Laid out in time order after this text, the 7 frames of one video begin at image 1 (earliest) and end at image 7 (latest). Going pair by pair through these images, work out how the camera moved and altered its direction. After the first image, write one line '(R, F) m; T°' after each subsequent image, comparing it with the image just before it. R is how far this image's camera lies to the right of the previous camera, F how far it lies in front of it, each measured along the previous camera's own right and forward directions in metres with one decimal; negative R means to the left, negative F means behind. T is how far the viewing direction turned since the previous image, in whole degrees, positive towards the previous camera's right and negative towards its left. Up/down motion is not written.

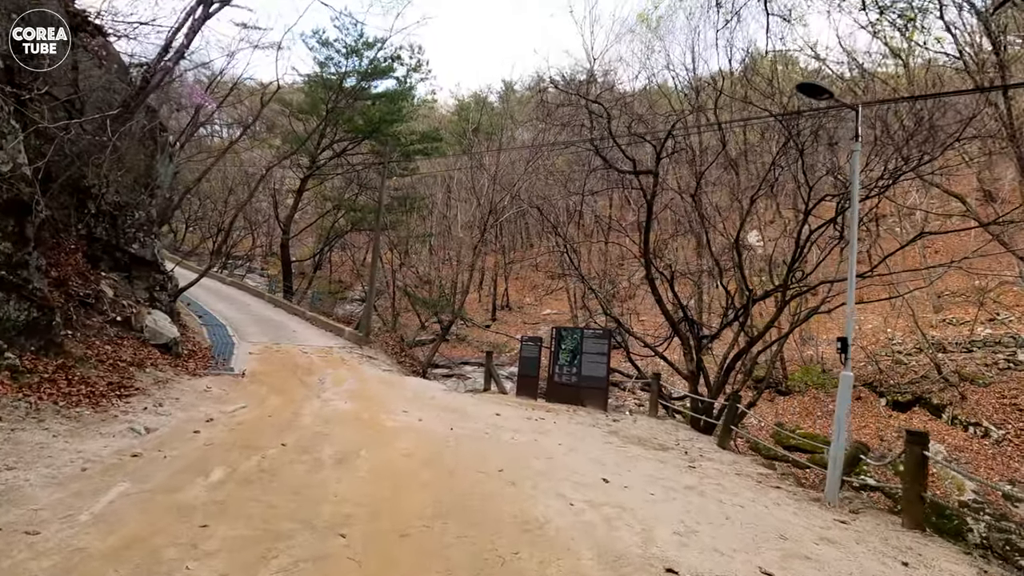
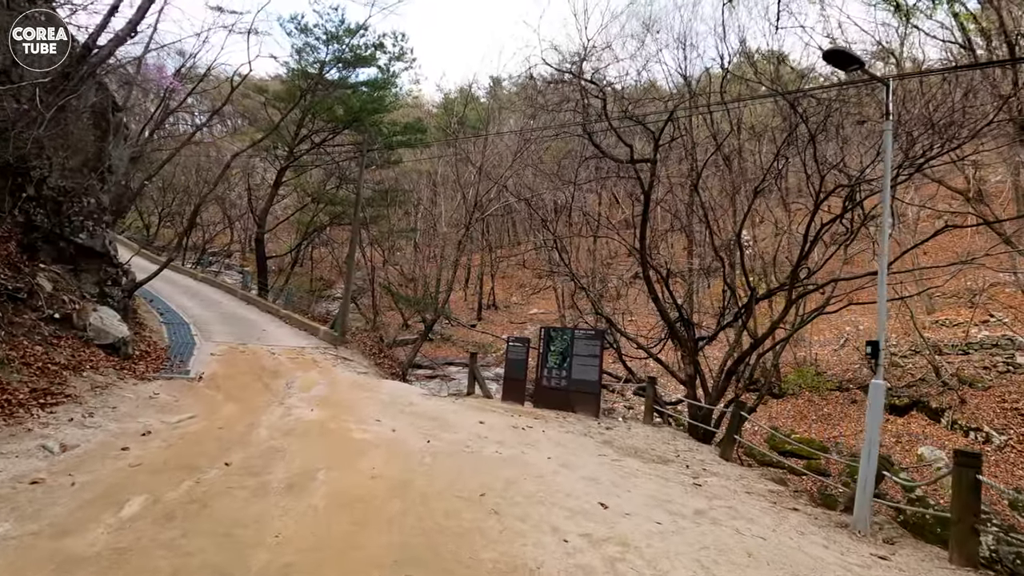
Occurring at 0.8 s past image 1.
(0.0, +0.8) m; +1°
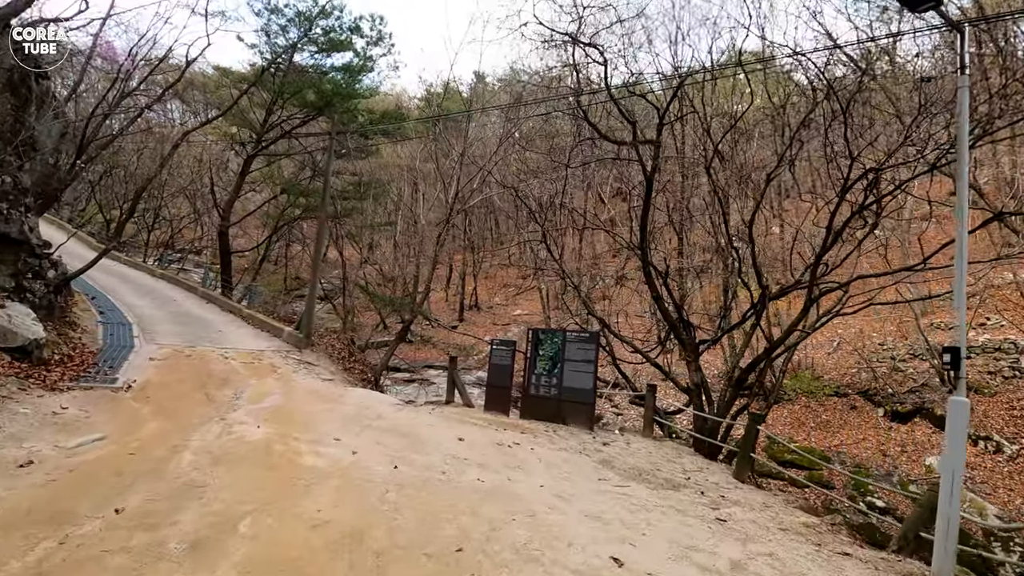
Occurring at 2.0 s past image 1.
(0.0, +1.1) m; +2°
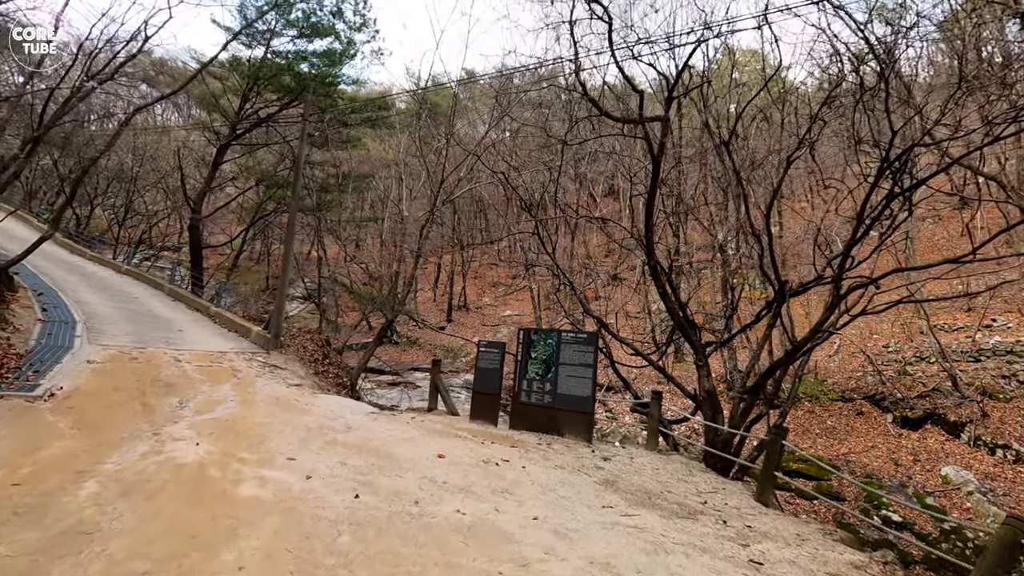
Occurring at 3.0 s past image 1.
(0.0, +1.0) m; +1°
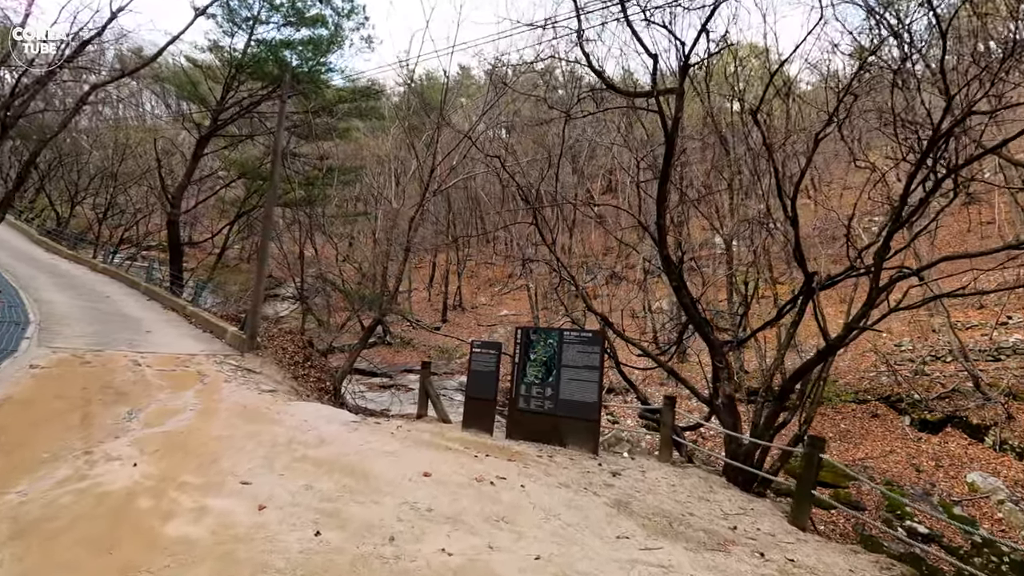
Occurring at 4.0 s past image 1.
(0.0, +0.8) m; 0°
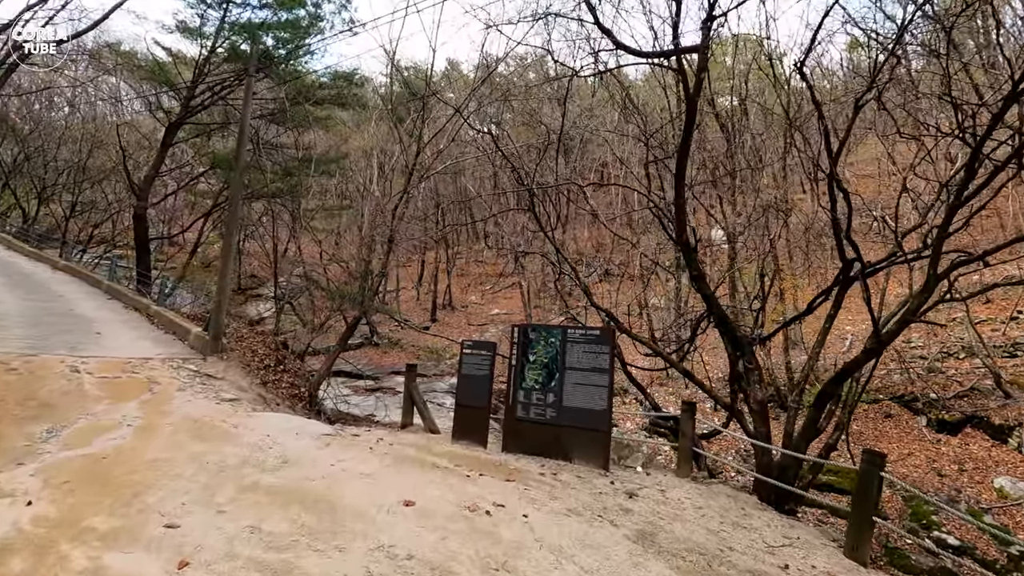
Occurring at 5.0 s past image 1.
(-0.1, +1.0) m; +1°
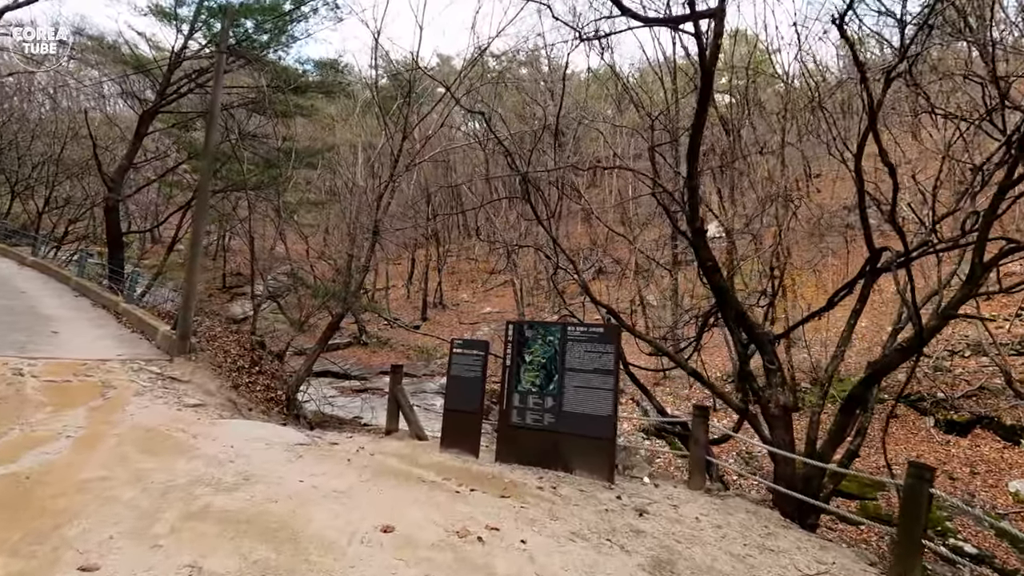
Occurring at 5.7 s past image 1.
(0.0, +0.6) m; +1°
